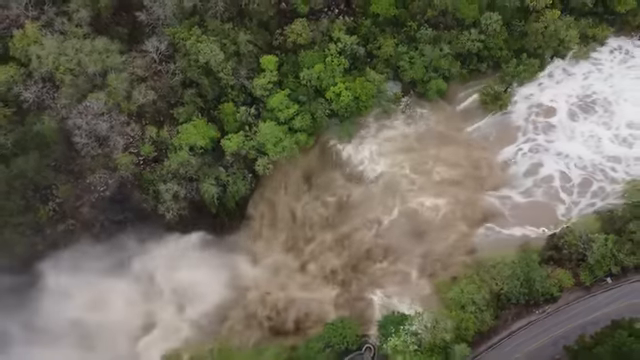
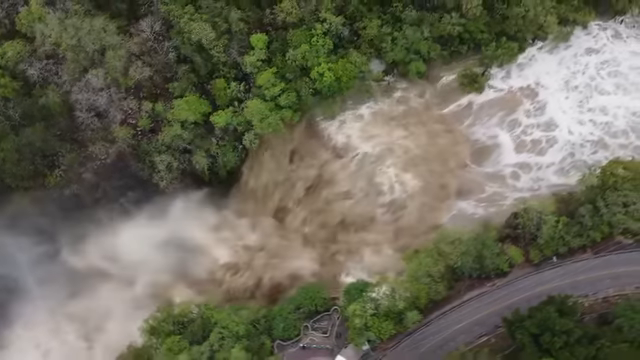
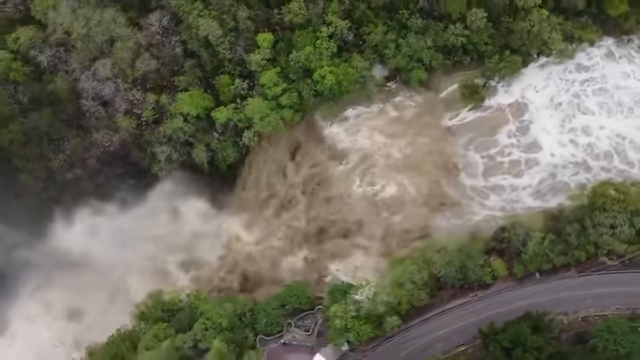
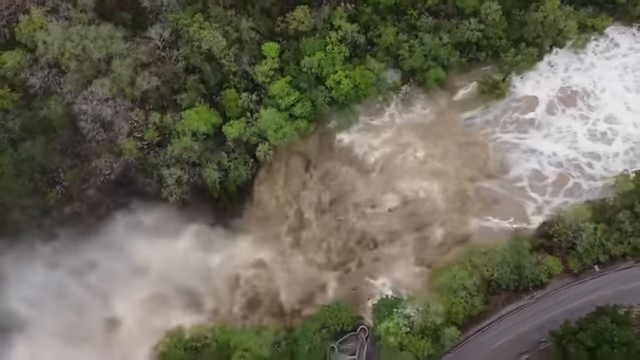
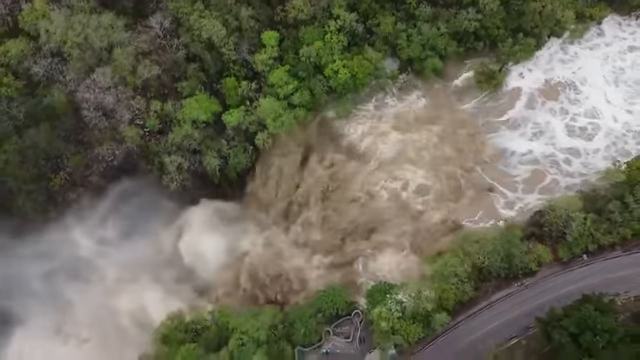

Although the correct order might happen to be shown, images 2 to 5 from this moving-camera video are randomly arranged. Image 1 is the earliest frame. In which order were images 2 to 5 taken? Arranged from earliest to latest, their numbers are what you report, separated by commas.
4, 5, 2, 3
